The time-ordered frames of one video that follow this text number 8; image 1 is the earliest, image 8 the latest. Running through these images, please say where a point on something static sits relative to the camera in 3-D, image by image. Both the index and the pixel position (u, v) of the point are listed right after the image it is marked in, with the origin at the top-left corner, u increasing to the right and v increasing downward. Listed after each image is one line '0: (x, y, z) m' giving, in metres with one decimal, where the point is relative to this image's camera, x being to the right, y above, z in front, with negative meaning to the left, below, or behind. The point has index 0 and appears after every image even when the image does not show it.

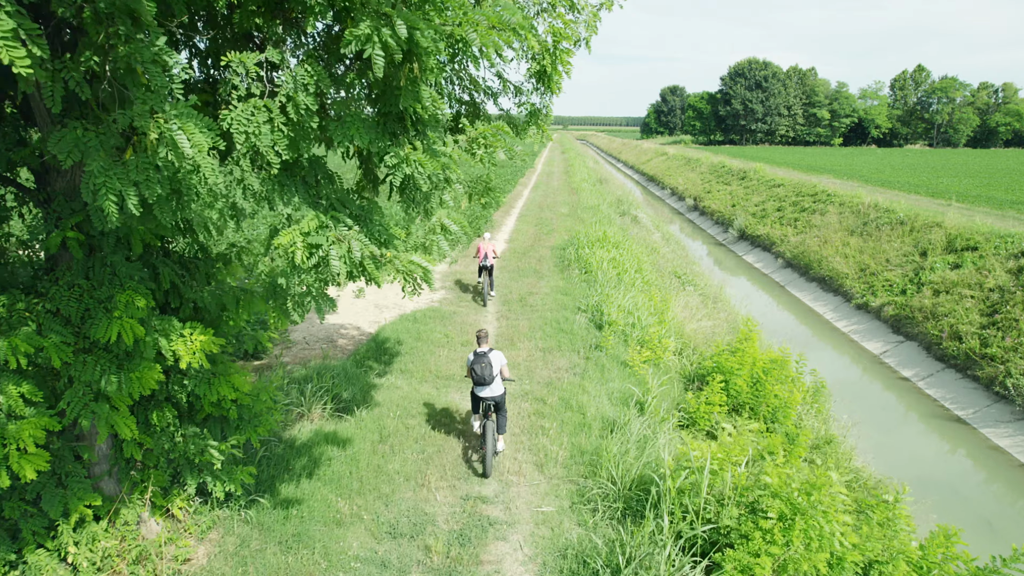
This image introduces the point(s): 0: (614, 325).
0: (+1.8, -0.7, +12.2) m
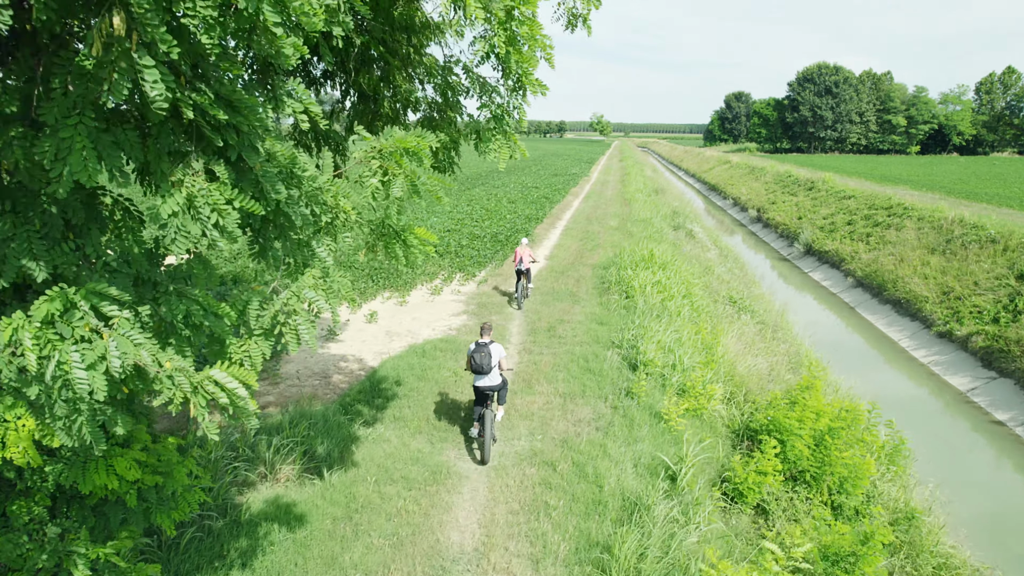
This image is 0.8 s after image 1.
0: (+2.2, -1.2, +10.5) m
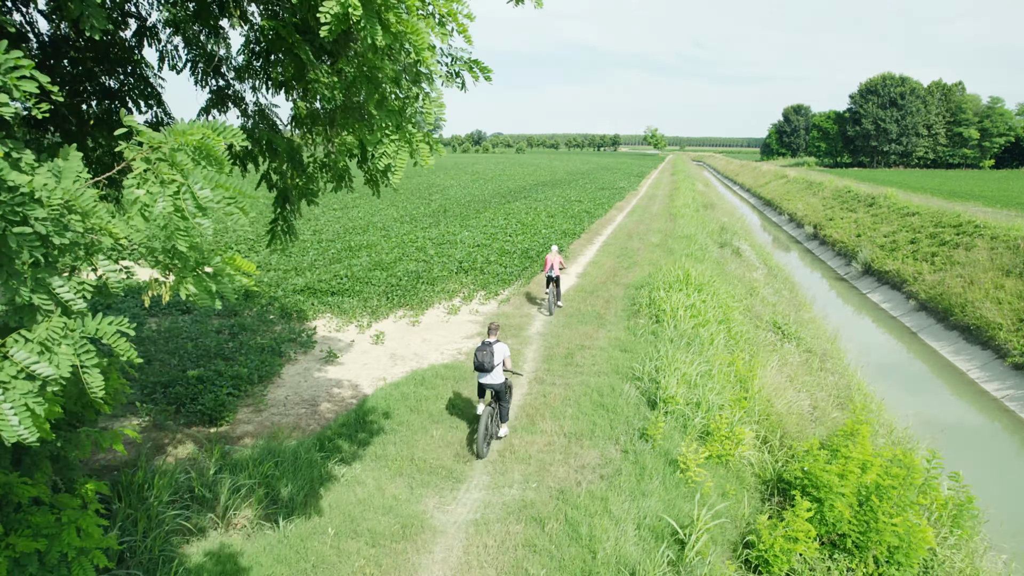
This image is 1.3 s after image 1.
0: (+2.2, -1.6, +9.4) m
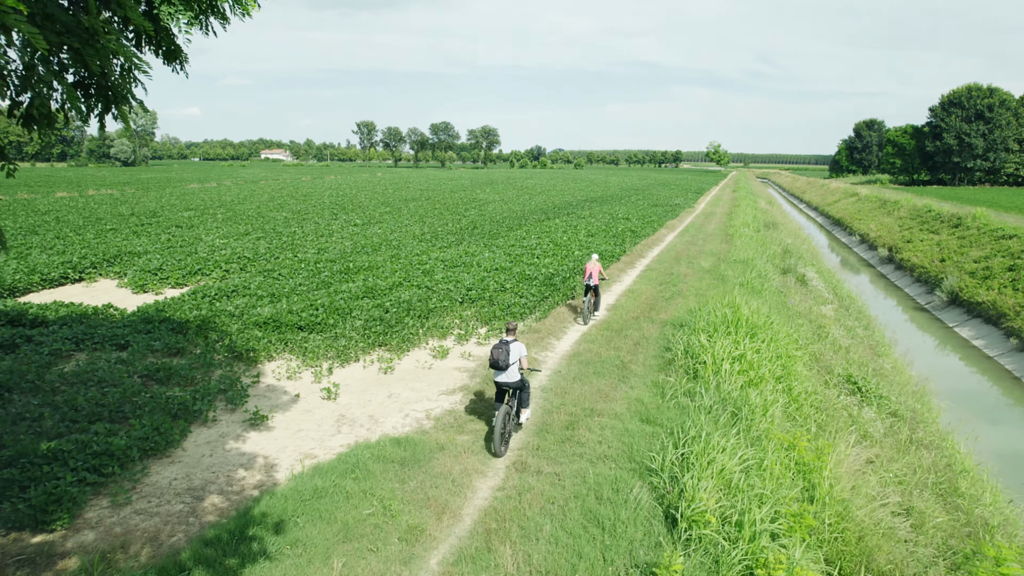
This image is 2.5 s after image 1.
0: (+1.8, -2.2, +6.4) m
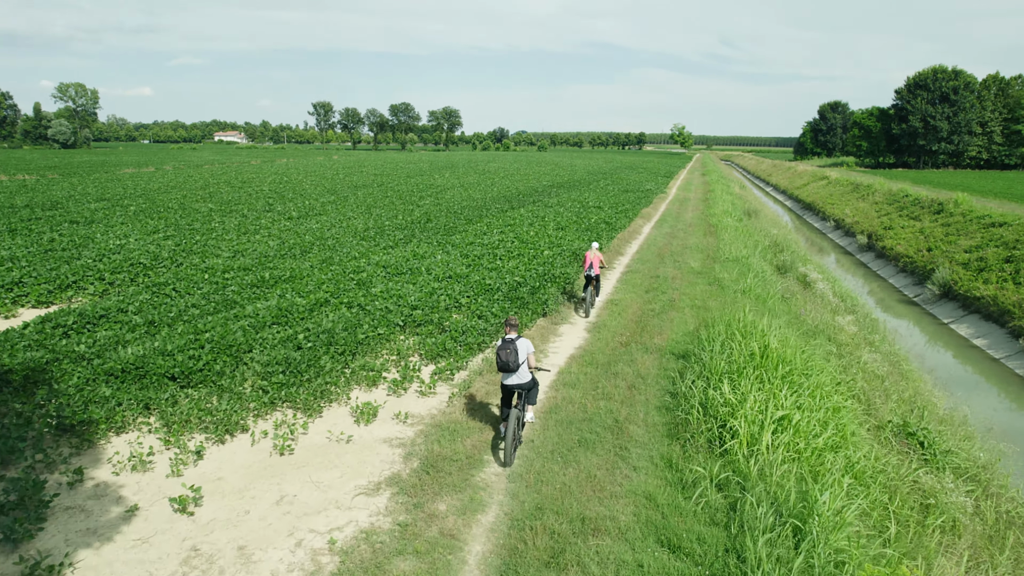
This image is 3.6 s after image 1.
0: (+1.5, -2.7, +3.3) m
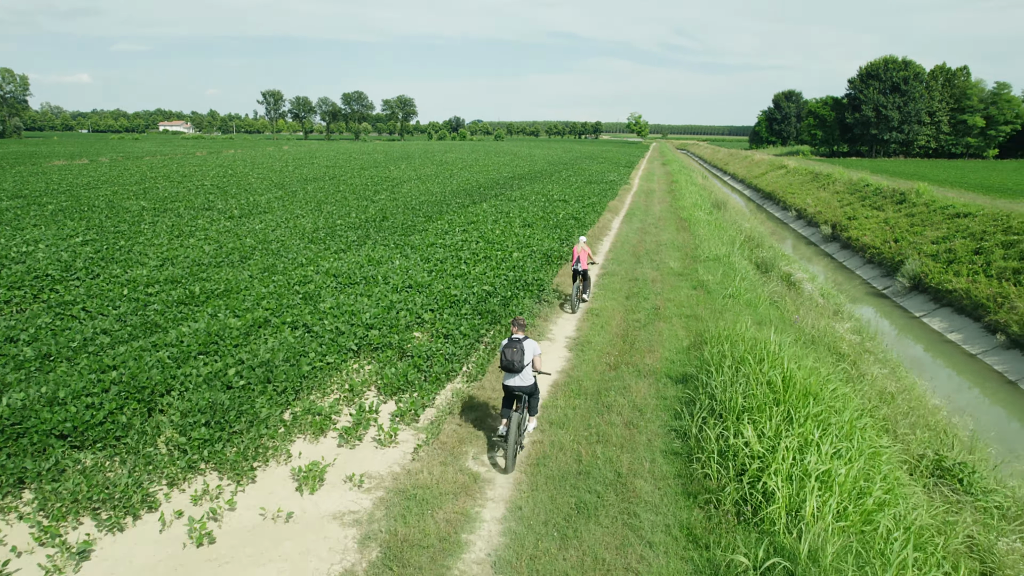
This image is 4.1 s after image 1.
0: (+1.6, -3.1, +1.8) m
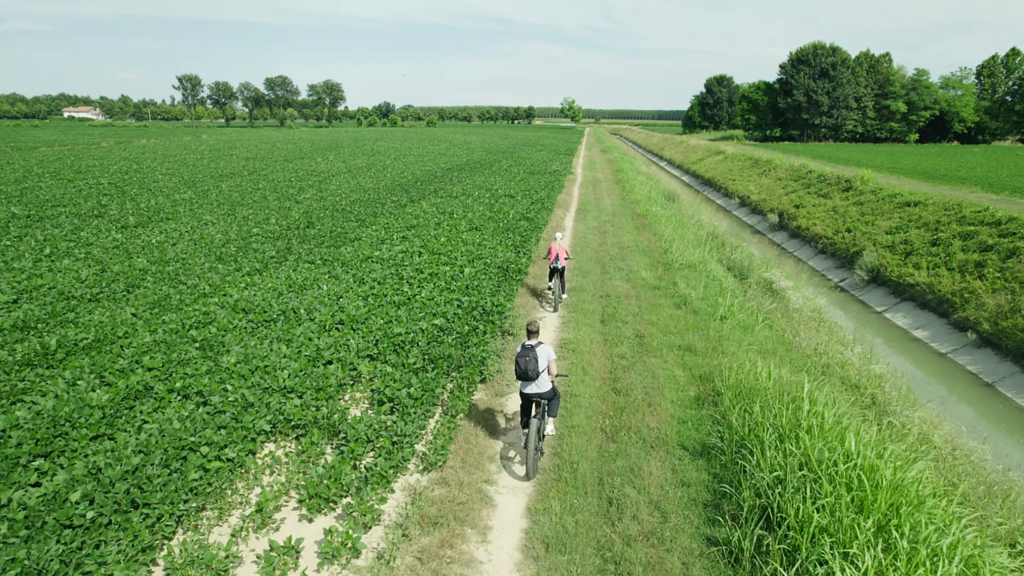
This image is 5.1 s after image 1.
0: (+2.1, -3.8, -0.4) m
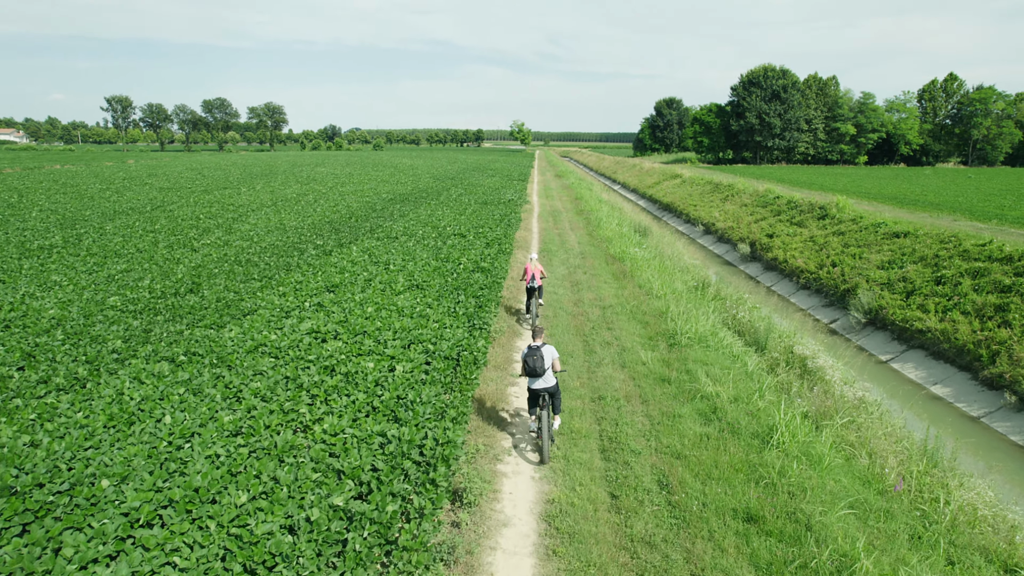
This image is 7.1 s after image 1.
0: (+2.5, -4.8, -4.7) m
